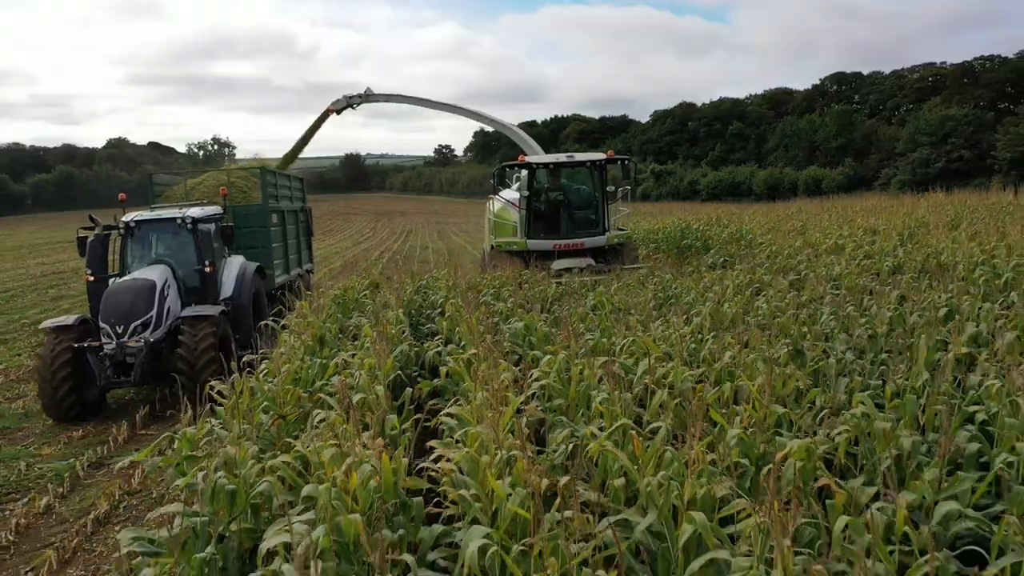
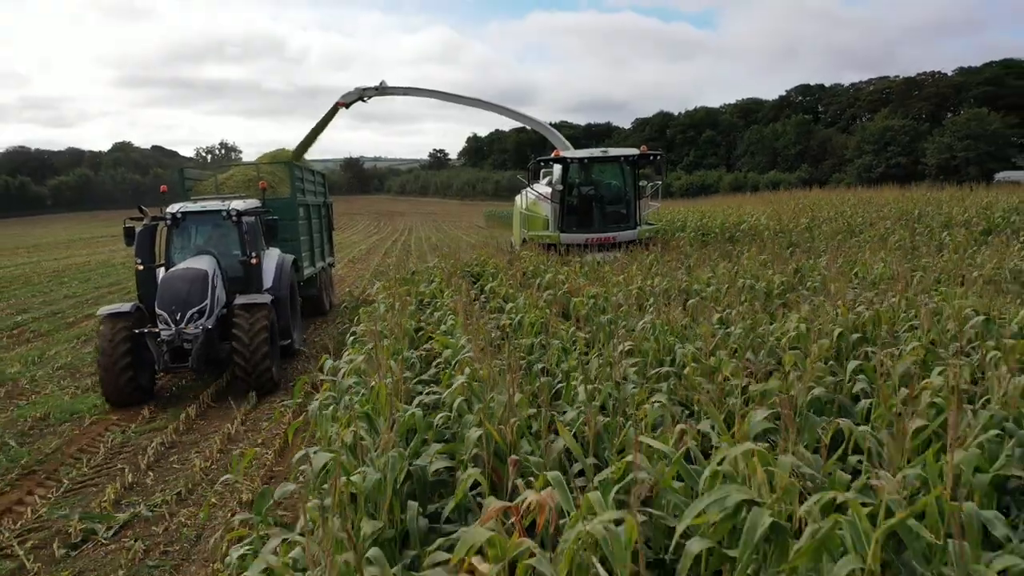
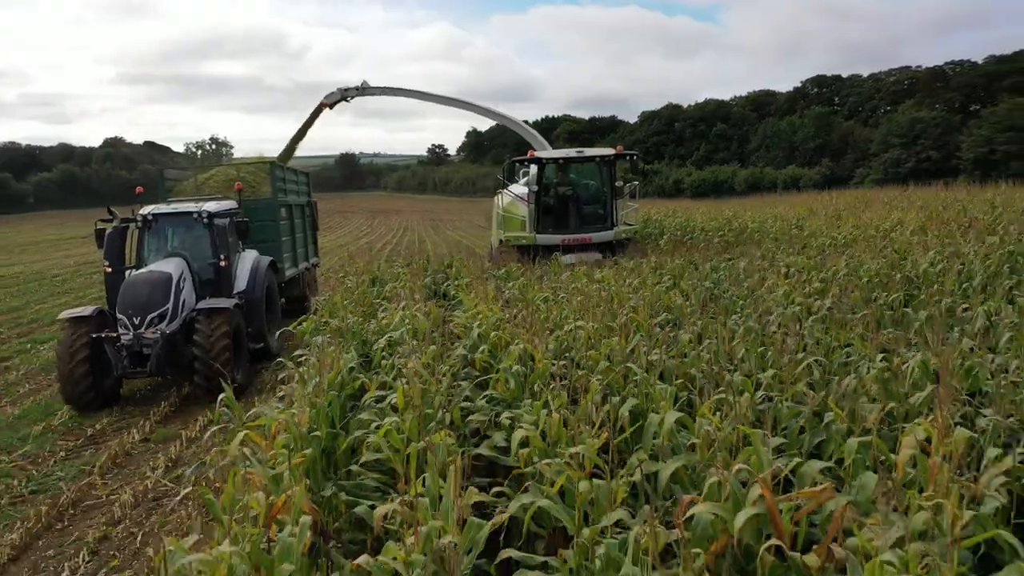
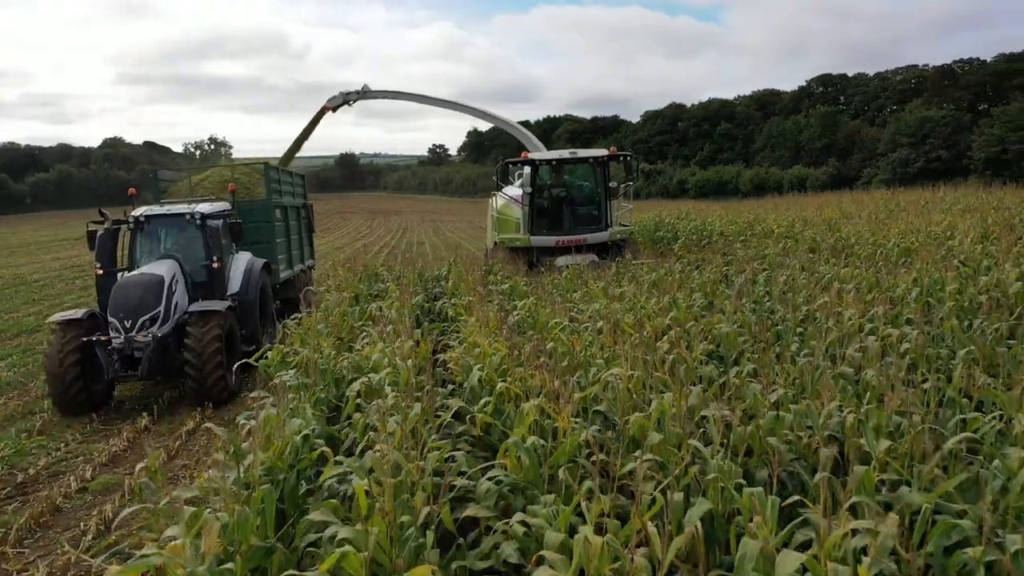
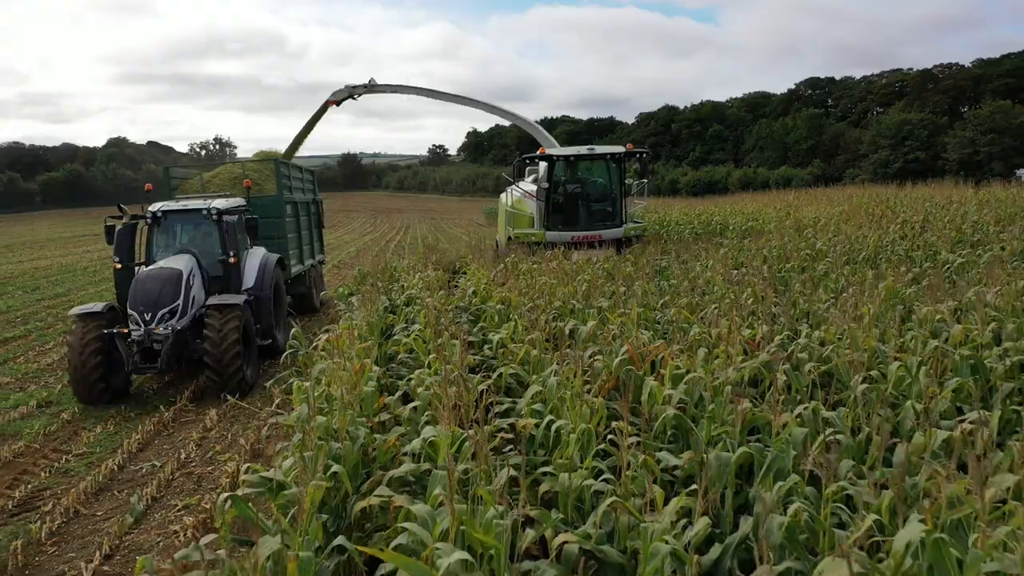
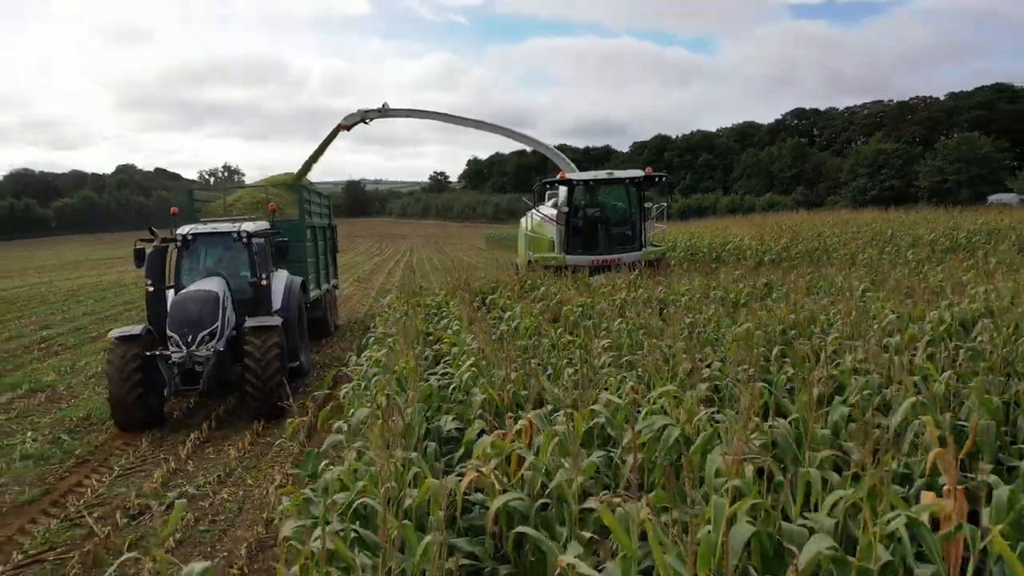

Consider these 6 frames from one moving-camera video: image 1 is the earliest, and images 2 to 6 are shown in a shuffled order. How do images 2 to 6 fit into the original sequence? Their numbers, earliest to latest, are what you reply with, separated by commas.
4, 3, 5, 2, 6
